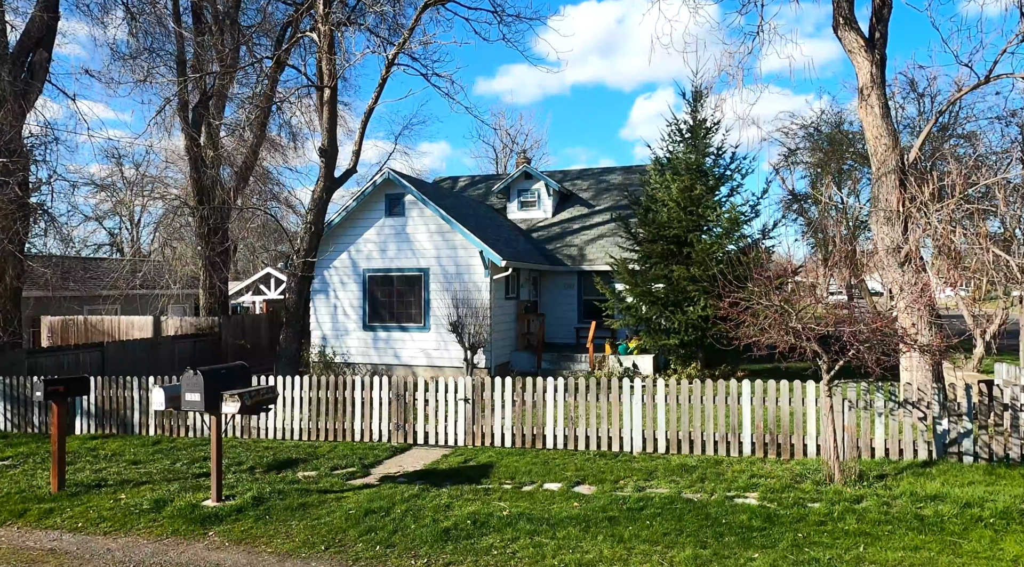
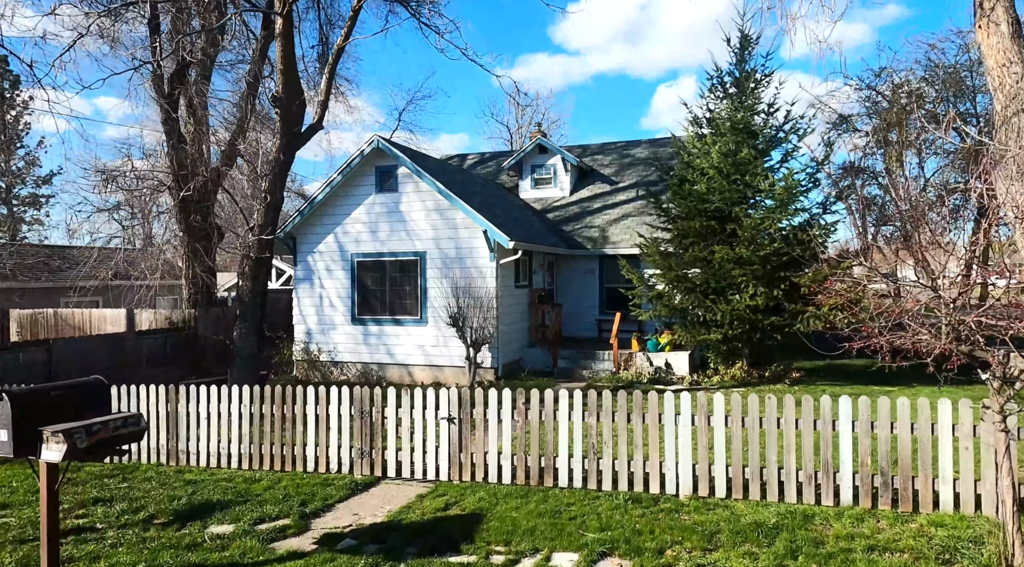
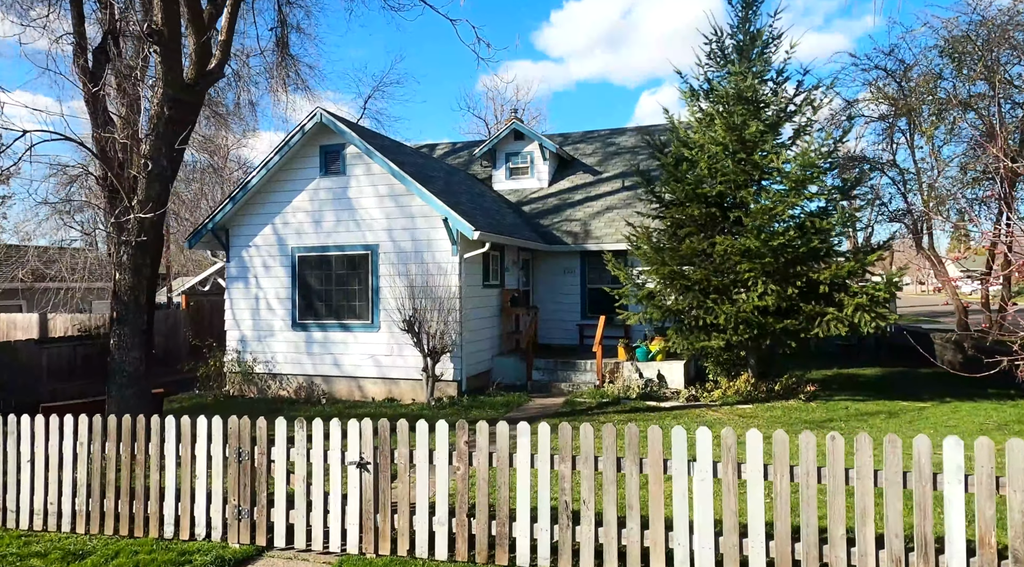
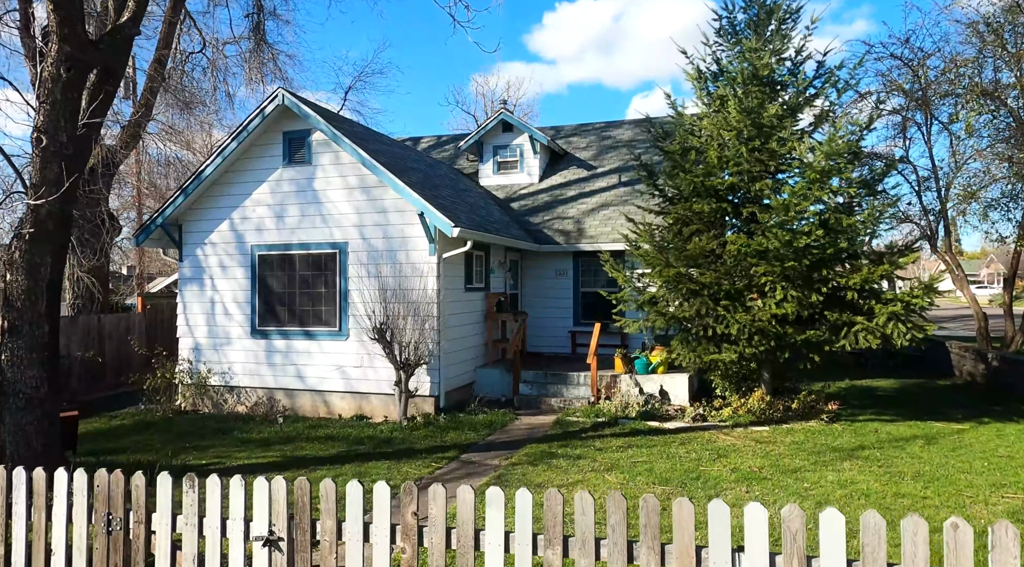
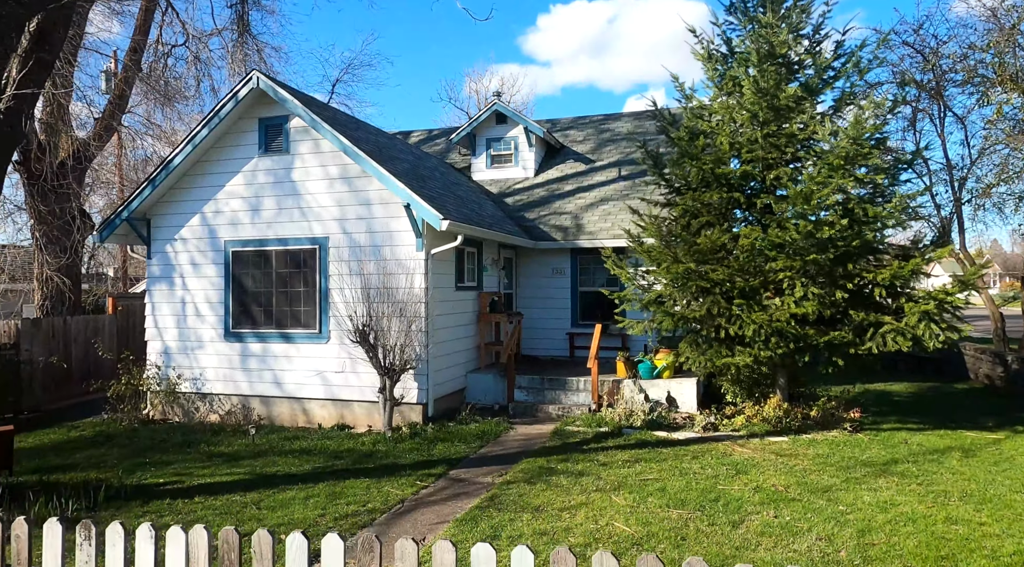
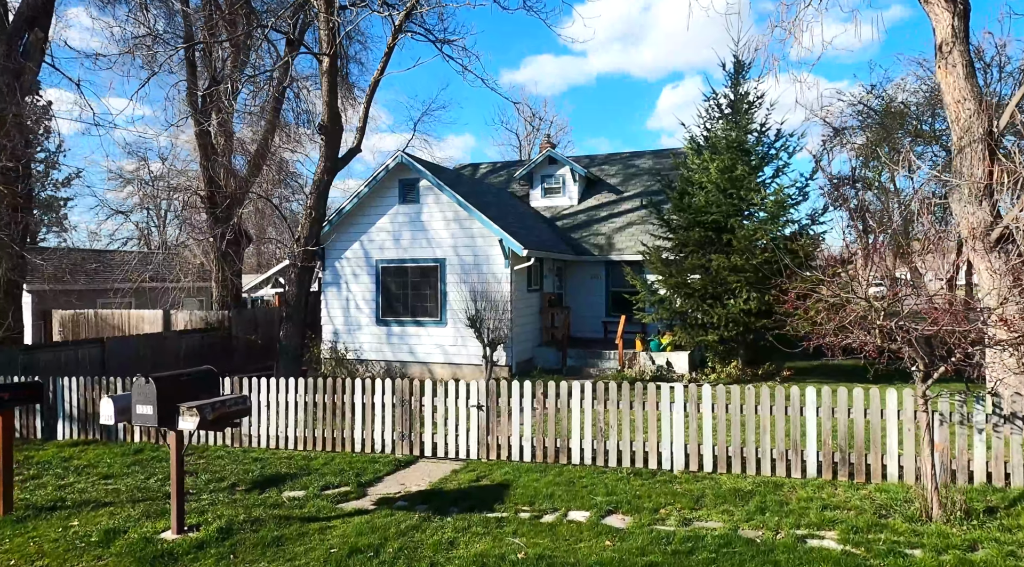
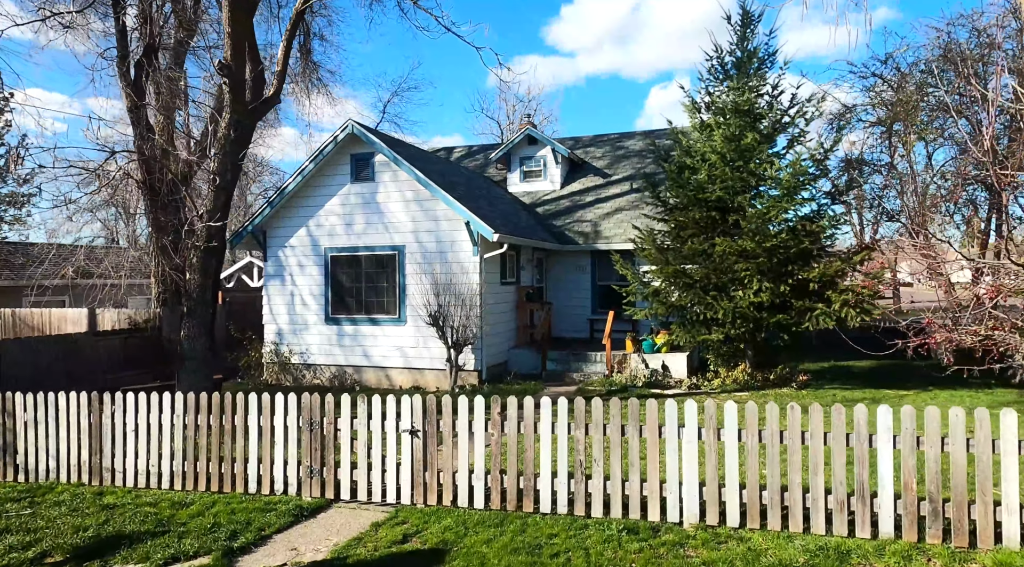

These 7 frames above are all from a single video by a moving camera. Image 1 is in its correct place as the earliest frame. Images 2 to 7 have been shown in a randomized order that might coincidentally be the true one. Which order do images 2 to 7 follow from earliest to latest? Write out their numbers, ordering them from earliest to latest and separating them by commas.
6, 2, 7, 3, 4, 5
